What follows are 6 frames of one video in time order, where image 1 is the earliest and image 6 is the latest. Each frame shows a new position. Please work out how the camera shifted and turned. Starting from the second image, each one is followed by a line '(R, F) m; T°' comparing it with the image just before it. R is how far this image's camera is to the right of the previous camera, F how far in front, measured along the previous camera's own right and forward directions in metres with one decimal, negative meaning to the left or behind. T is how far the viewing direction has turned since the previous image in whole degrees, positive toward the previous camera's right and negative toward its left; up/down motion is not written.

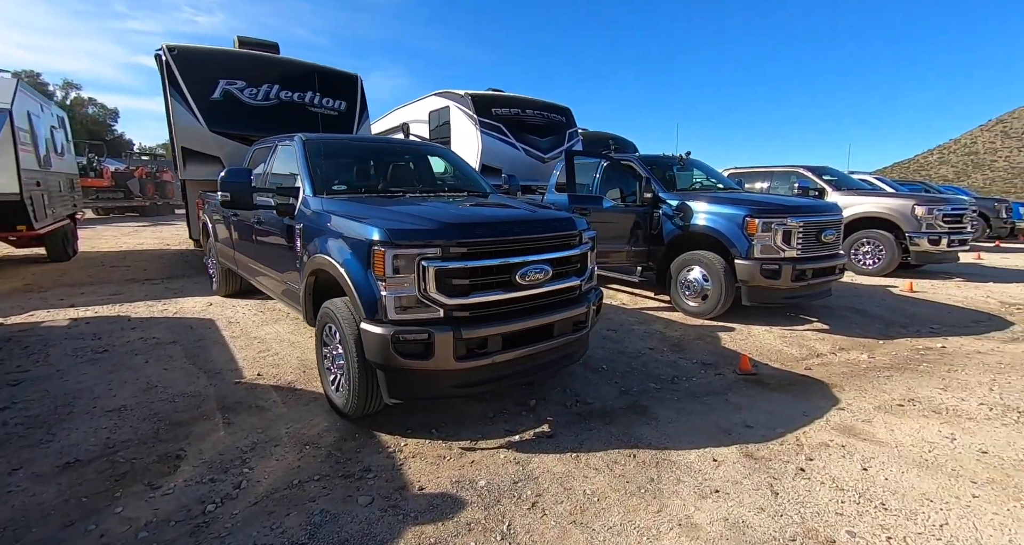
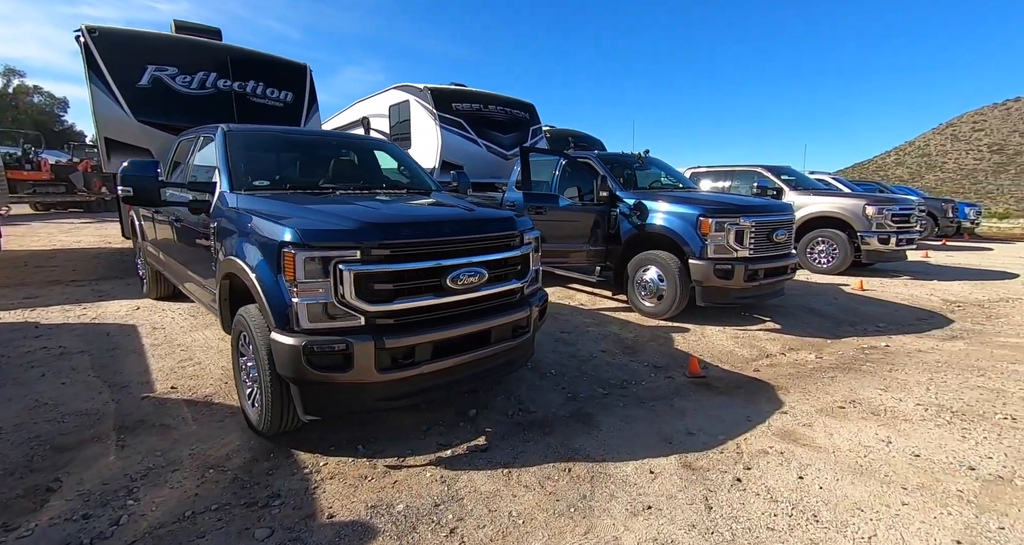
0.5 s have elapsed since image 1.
(+0.2, +0.1) m; +3°
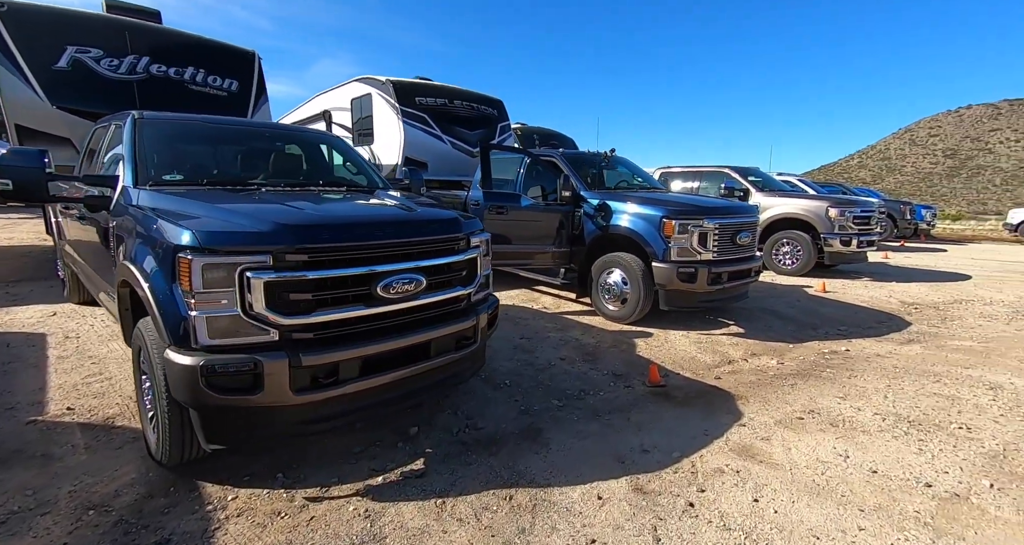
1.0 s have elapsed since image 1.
(+0.2, +0.2) m; +3°
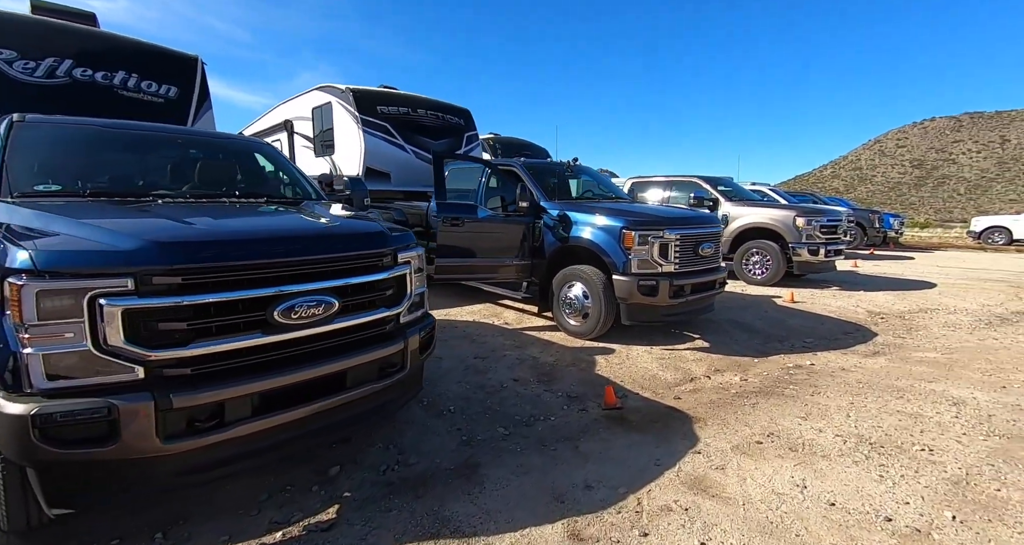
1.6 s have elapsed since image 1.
(+0.3, +0.2) m; +2°
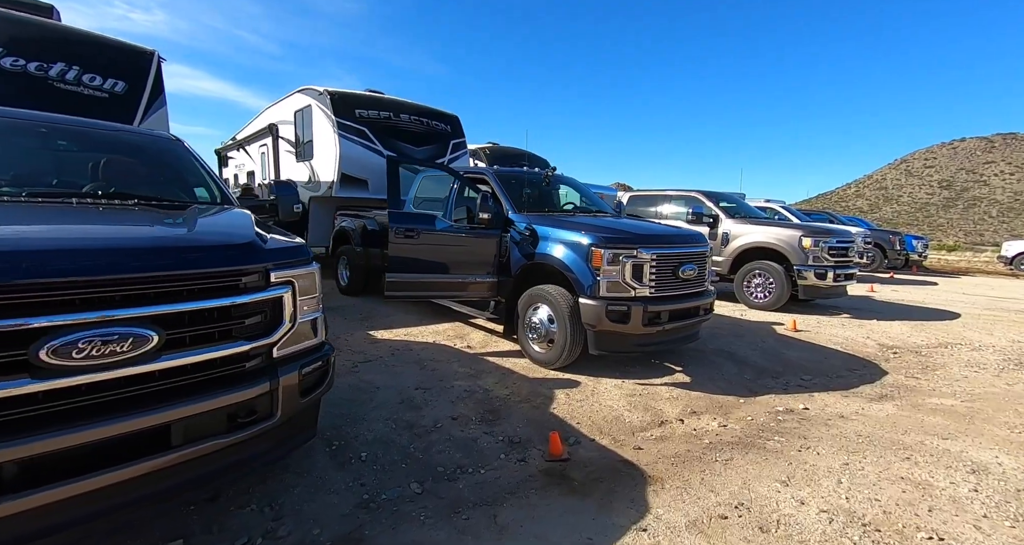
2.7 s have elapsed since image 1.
(+0.5, +0.5) m; -2°
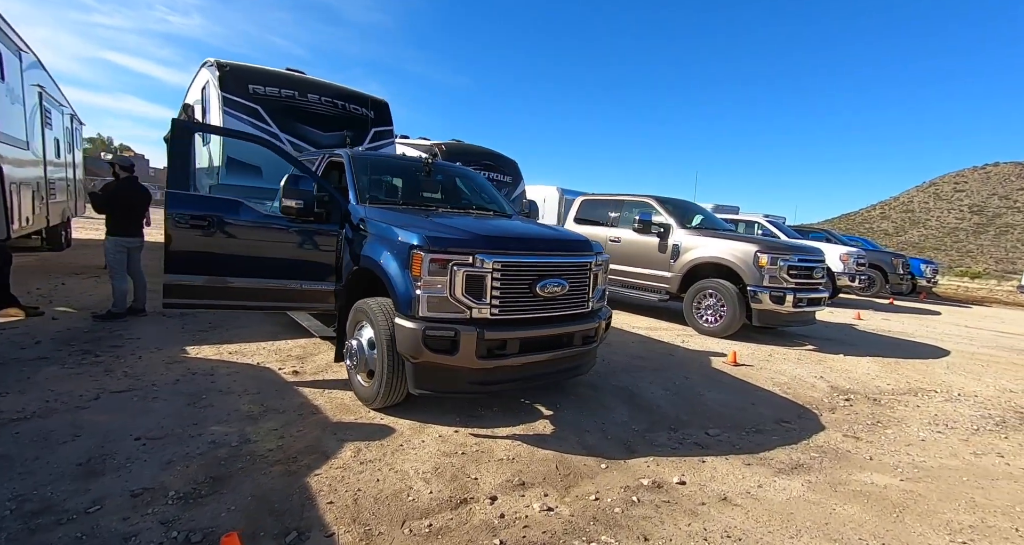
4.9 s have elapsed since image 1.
(+1.4, +1.1) m; -1°
